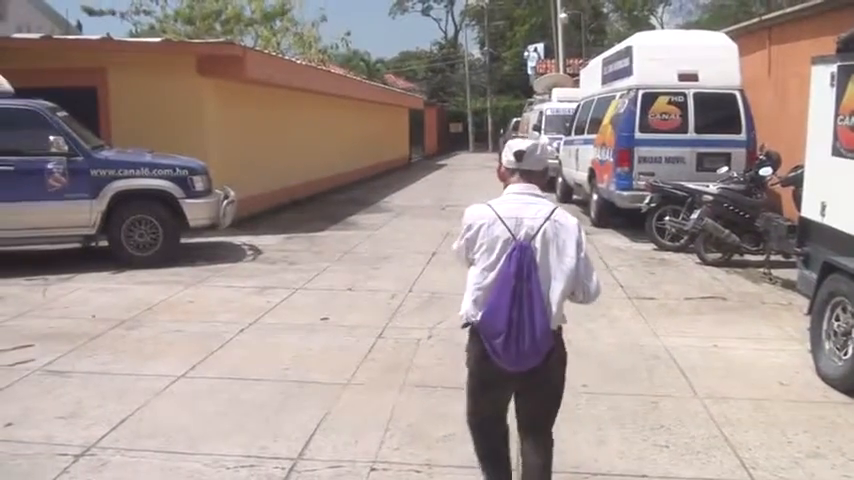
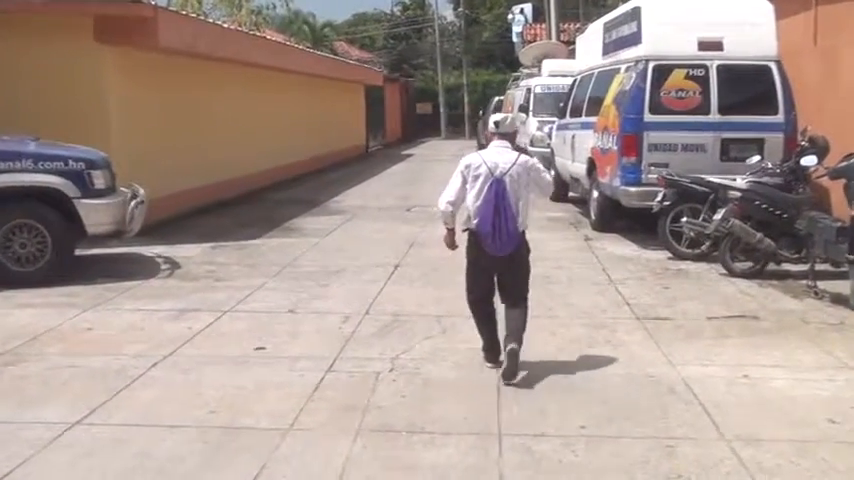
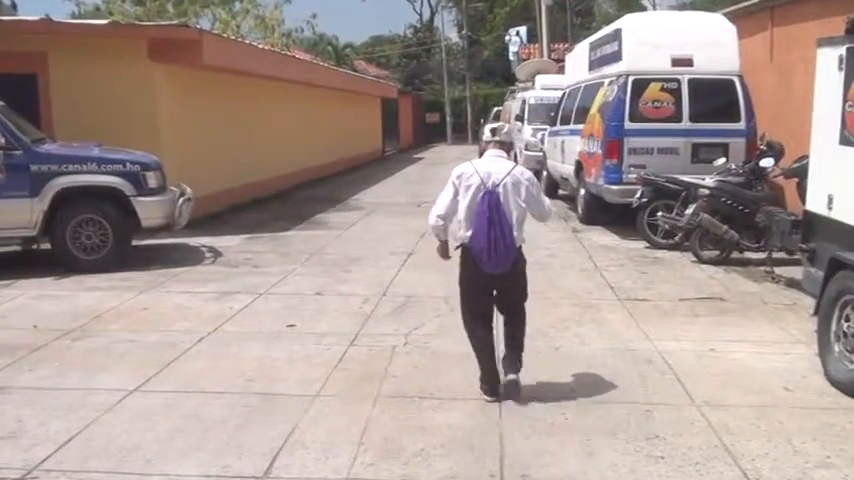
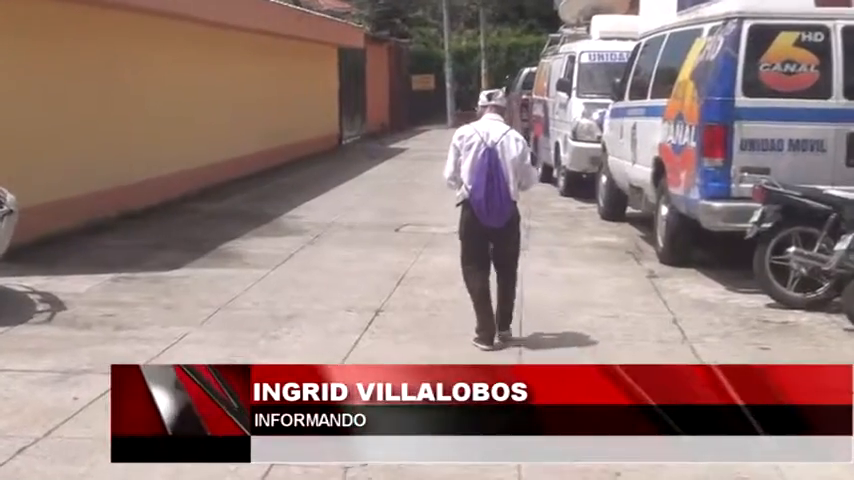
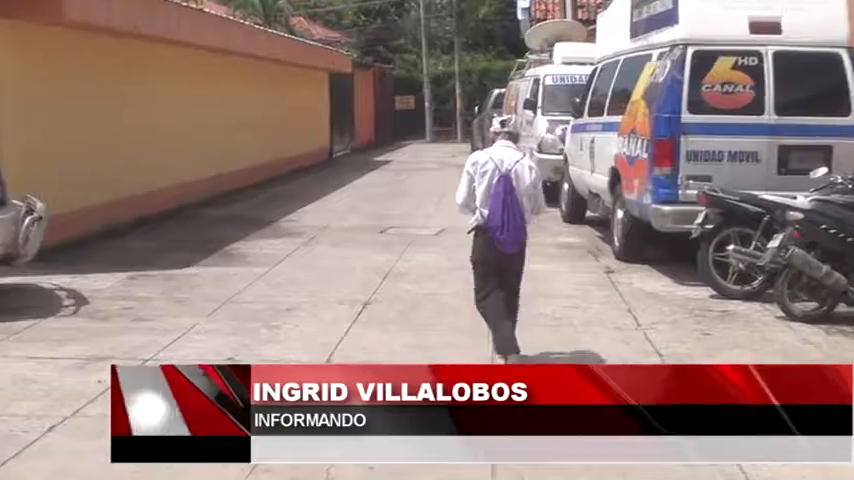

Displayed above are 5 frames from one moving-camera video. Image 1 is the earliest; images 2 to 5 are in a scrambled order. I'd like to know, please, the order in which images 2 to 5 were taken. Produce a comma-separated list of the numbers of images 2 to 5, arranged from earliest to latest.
3, 2, 5, 4
